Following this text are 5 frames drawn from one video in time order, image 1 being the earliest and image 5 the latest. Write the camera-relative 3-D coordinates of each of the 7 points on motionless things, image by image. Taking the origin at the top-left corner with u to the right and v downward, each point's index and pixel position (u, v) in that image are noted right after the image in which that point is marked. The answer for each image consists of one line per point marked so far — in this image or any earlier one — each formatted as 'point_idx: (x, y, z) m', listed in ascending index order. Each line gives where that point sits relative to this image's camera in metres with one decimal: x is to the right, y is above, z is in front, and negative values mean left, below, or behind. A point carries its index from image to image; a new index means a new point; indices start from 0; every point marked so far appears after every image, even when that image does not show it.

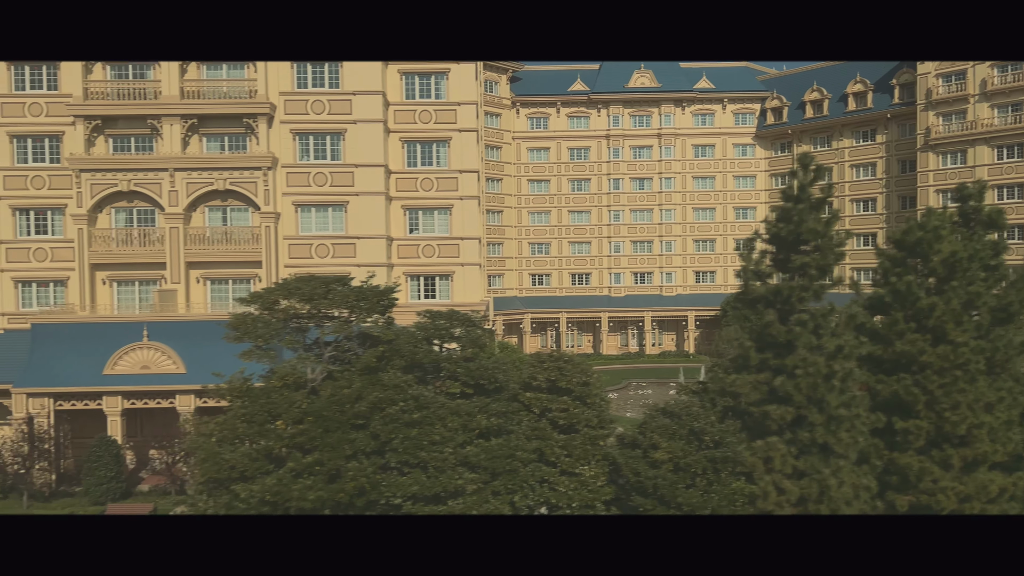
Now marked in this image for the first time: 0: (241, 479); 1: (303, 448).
0: (-4.6, -3.3, +13.5) m
1: (-3.5, -2.8, +13.5) m
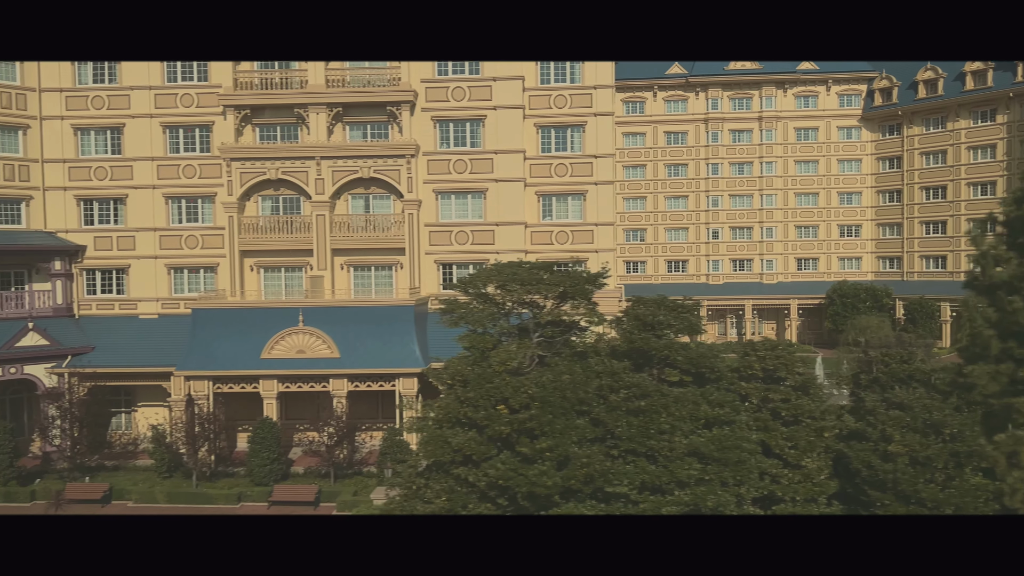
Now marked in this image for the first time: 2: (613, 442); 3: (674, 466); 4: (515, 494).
0: (-0.8, -3.1, +13.5) m
1: (+0.3, -2.5, +13.4) m
2: (+1.8, -2.7, +13.4) m
3: (+2.8, -3.0, +13.1) m
4: (+0.1, -3.5, +13.1) m
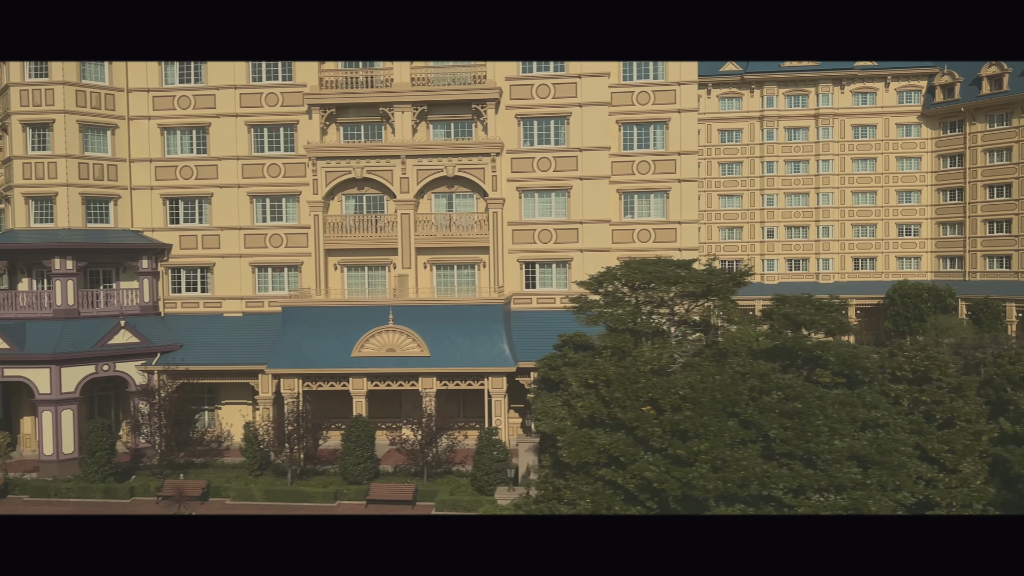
0: (+1.7, -3.0, +13.2) m
1: (+2.8, -2.5, +13.2) m
2: (+4.3, -2.6, +13.1) m
3: (+5.3, -3.0, +12.7) m
4: (+2.6, -3.5, +12.9) m
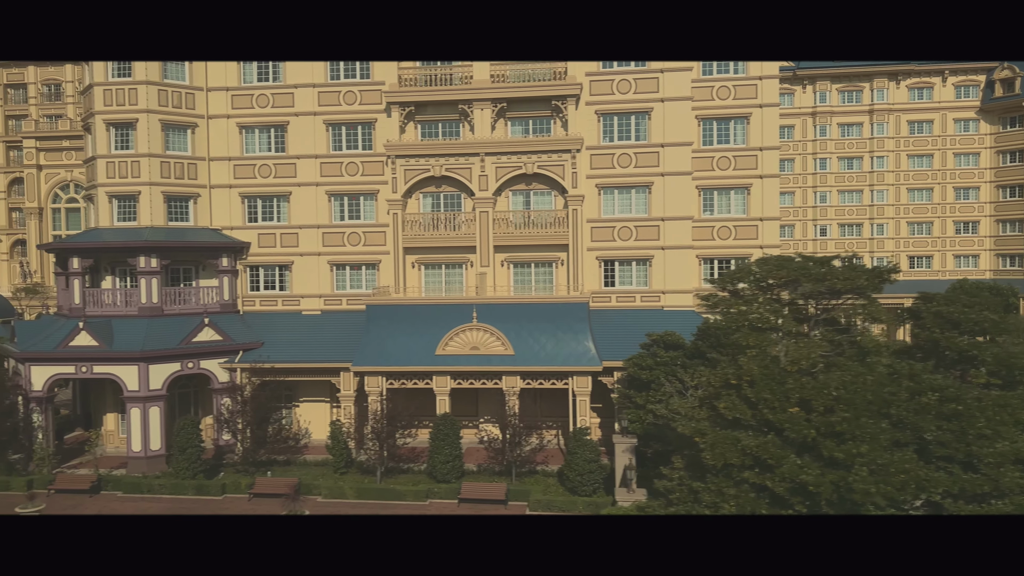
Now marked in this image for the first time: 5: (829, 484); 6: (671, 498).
0: (+4.1, -3.0, +12.9) m
1: (+5.2, -2.5, +12.8) m
2: (+6.7, -2.6, +12.7) m
3: (+7.6, -2.9, +12.3) m
4: (+5.0, -3.4, +12.5) m
5: (+4.9, -3.1, +12.2) m
6: (+2.9, -3.8, +14.0) m
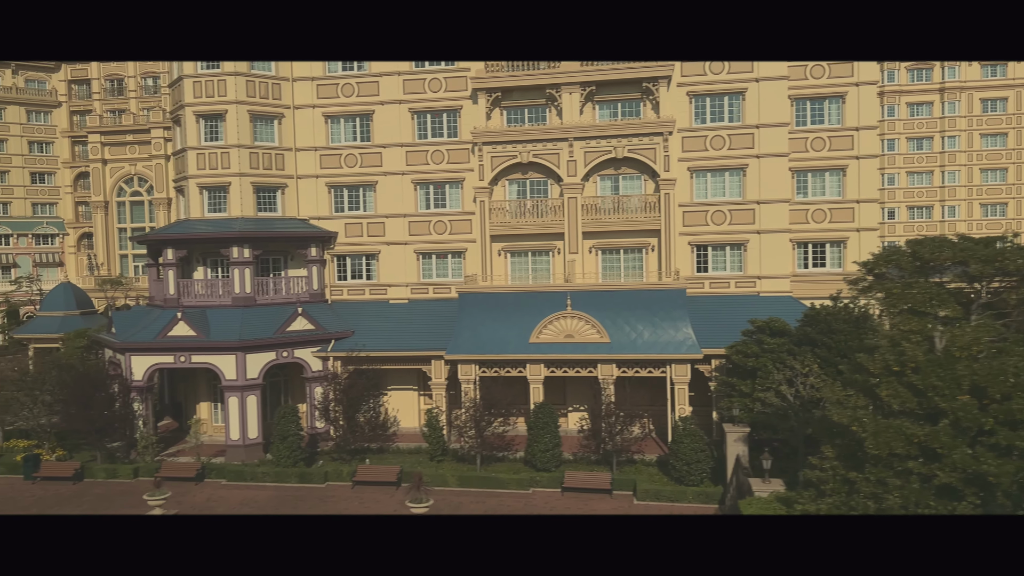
0: (+6.6, -2.7, +12.4) m
1: (+7.7, -2.2, +12.2) m
2: (+9.2, -2.3, +12.1) m
3: (+10.1, -2.6, +11.6) m
4: (+7.5, -3.2, +12.0) m
5: (+7.4, -2.8, +11.6) m
6: (+5.5, -3.5, +13.6) m
